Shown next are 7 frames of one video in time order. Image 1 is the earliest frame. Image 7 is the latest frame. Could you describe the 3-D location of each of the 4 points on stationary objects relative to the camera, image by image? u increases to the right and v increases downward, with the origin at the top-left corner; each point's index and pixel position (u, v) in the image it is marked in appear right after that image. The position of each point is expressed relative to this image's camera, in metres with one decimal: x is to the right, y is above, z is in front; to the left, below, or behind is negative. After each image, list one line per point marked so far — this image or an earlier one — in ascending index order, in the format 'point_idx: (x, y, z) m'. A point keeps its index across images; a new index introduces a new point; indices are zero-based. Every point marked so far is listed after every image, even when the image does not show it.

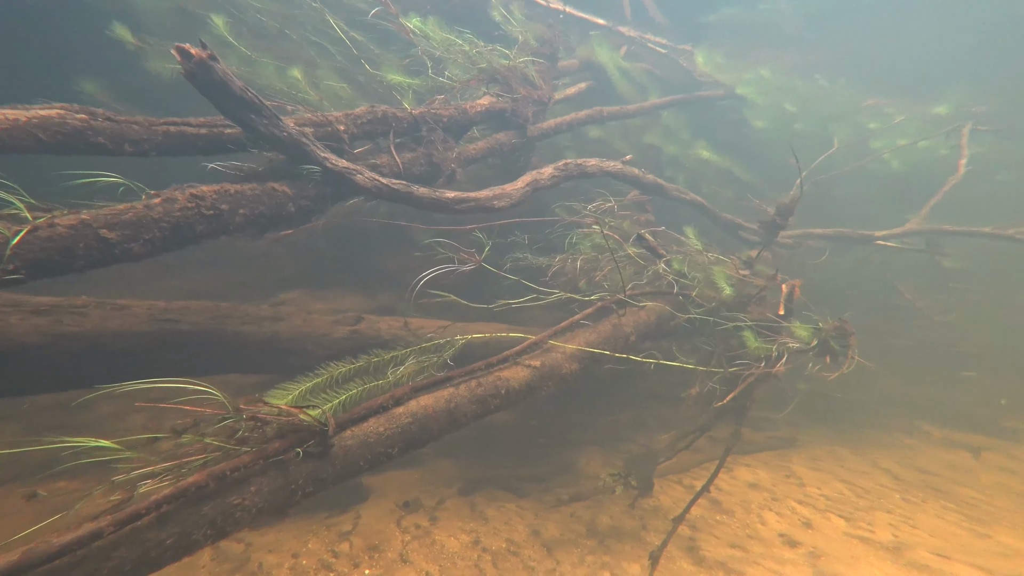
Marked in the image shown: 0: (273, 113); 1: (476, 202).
0: (-1.5, +1.1, +3.2) m
1: (-0.3, +0.7, +4.2) m
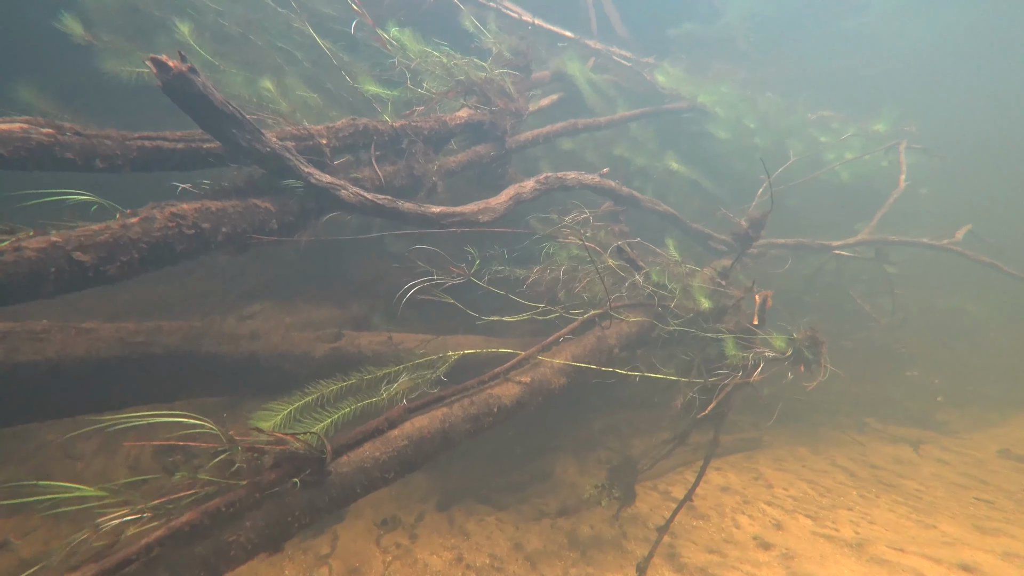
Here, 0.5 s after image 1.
0: (-1.6, +1.0, +3.1) m
1: (-0.4, +0.6, +4.2) m
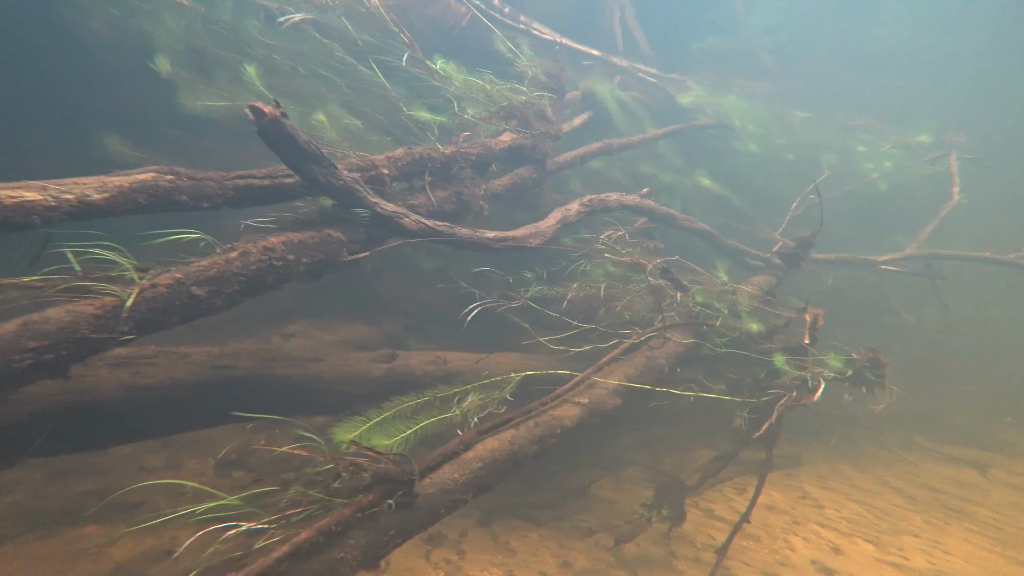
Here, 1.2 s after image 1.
0: (-1.2, +0.8, +3.3) m
1: (0.0, +0.4, +4.3) m
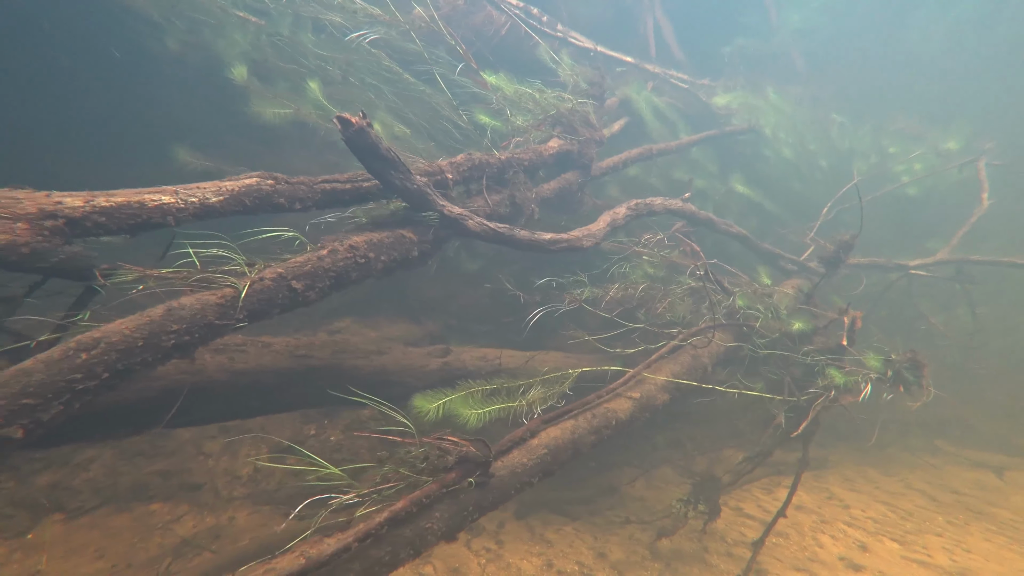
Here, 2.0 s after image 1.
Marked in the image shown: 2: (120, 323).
0: (-0.7, +0.8, +3.5) m
1: (+0.5, +0.4, +4.5) m
2: (-1.7, -0.2, +2.2) m
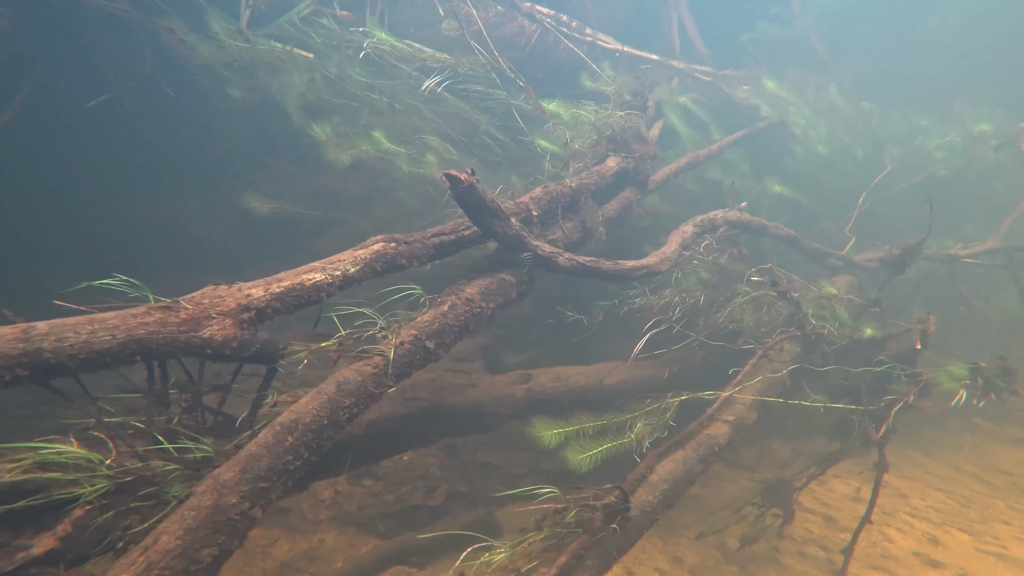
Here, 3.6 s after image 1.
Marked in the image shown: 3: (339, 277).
0: (-0.1, +0.5, +3.6) m
1: (+1.2, +0.2, +4.6) m
2: (-1.0, -0.5, +2.4) m
3: (-0.9, +0.1, +2.8) m
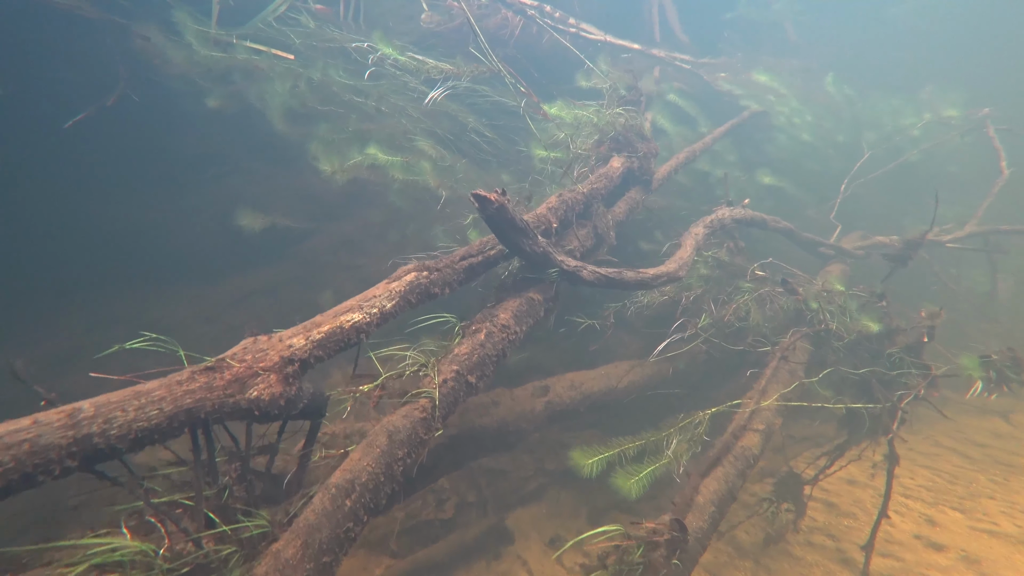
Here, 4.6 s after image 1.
0: (+0.1, +0.4, +3.5) m
1: (+1.3, +0.1, +4.5) m
2: (-0.7, -0.7, +2.2) m
3: (-0.7, -0.1, +2.6) m
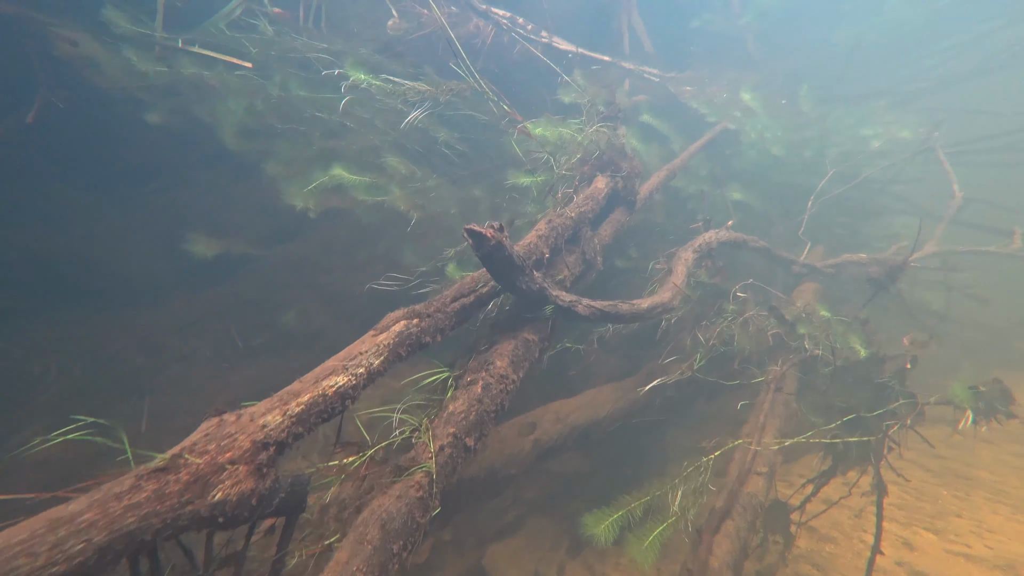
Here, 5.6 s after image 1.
0: (+0.1, +0.1, +3.2) m
1: (+1.2, -0.1, +4.3) m
2: (-0.6, -1.0, +1.8) m
3: (-0.7, -0.4, +2.2) m
